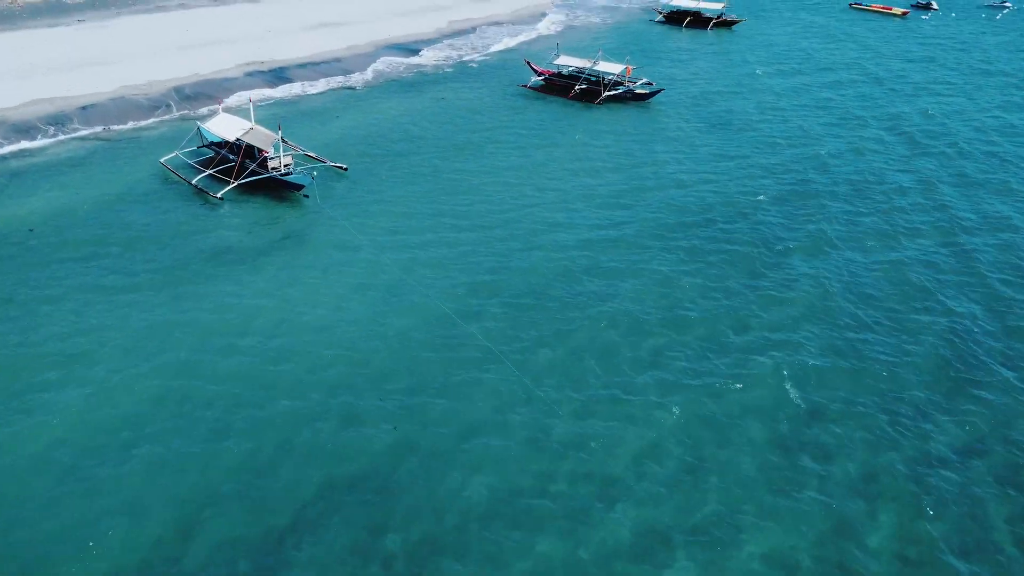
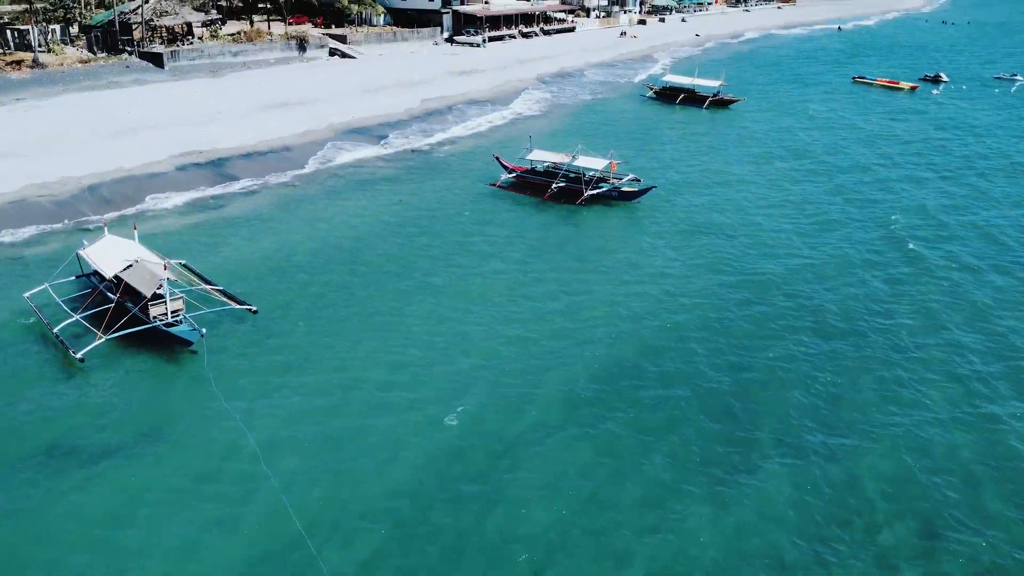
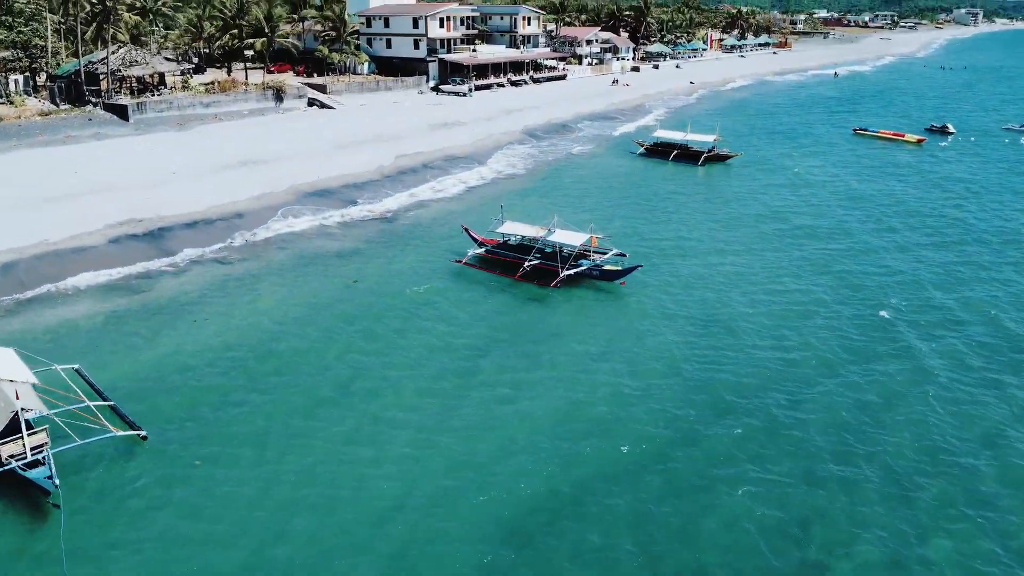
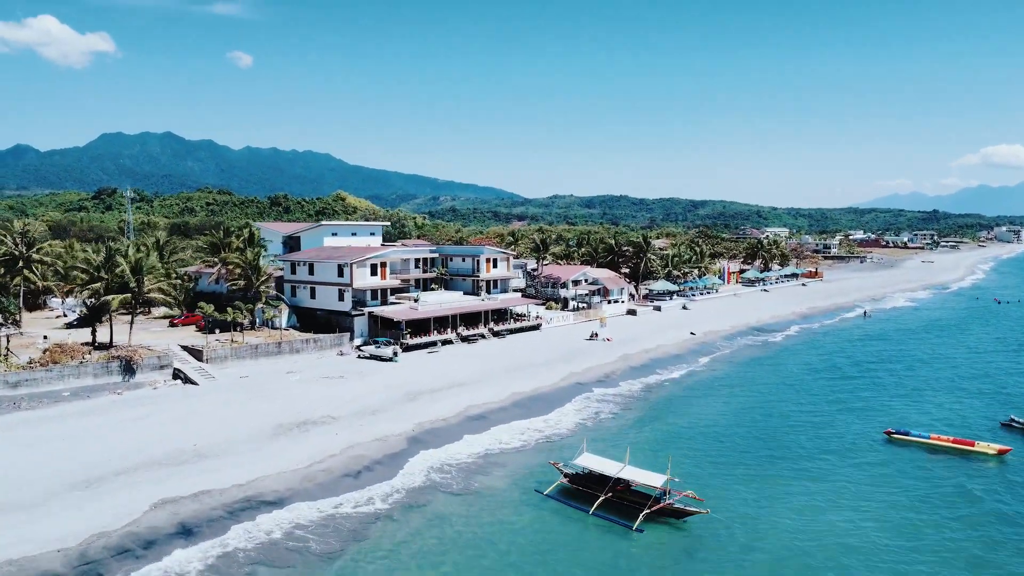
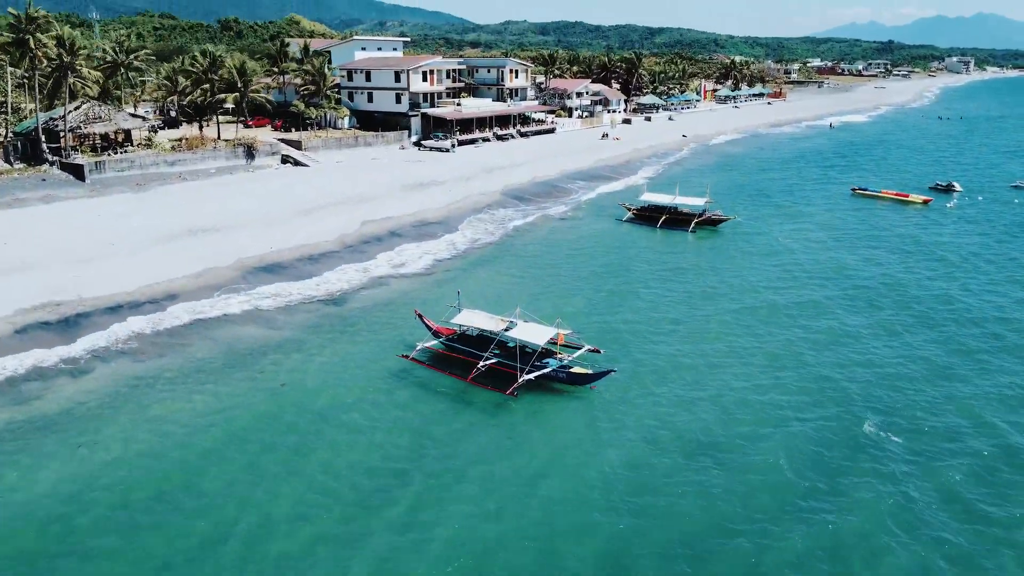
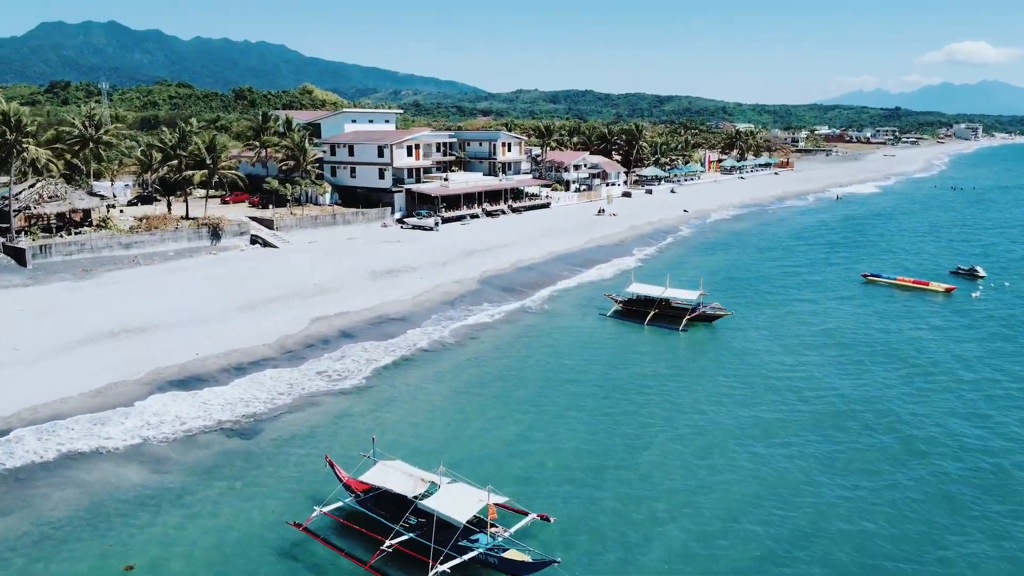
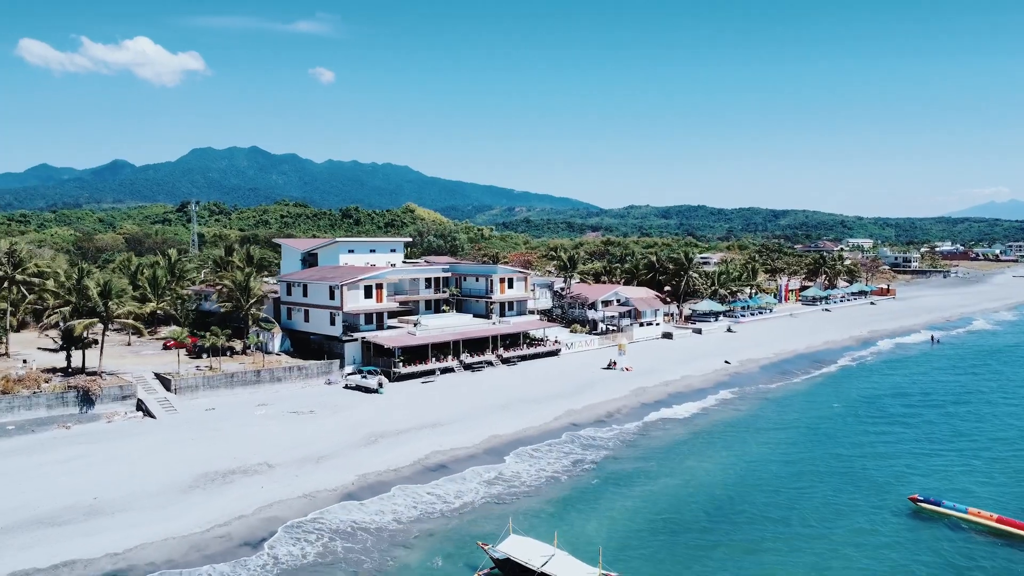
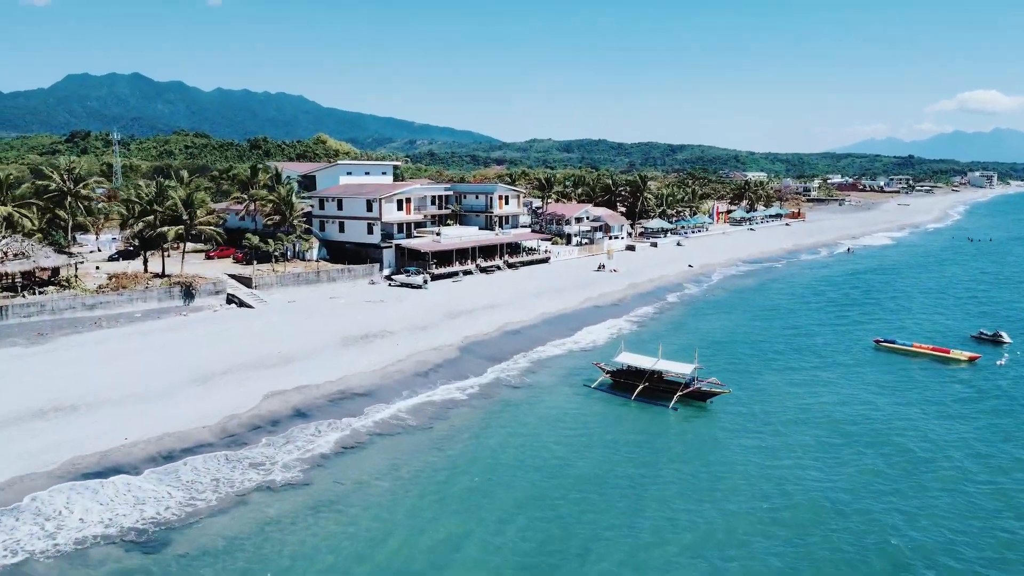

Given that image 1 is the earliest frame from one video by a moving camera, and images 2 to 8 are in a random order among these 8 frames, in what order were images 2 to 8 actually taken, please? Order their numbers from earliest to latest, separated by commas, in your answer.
2, 3, 5, 6, 8, 4, 7
